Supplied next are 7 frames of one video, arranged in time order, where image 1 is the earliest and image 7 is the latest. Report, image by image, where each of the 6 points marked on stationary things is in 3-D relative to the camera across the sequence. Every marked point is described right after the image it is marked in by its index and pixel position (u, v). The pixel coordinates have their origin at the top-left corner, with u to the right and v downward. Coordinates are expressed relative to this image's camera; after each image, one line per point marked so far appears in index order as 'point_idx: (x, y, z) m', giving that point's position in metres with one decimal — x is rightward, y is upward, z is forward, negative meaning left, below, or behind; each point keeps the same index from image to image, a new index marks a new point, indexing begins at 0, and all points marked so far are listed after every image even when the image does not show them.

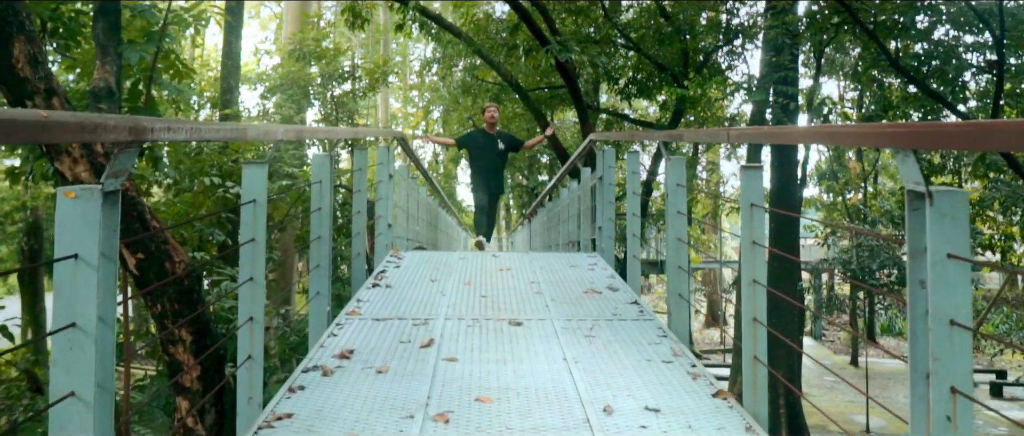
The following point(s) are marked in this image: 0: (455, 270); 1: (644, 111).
0: (-0.4, -0.4, +6.2) m
1: (+2.7, +2.2, +18.5) m
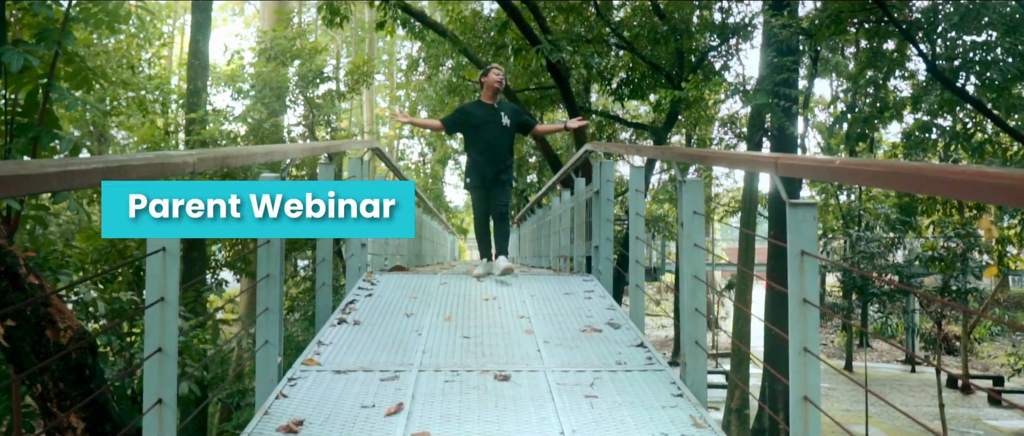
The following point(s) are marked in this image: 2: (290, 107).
0: (-0.5, -0.5, +5.5) m
1: (+2.4, +2.1, +17.8) m
2: (-3.1, +1.5, +12.6) m
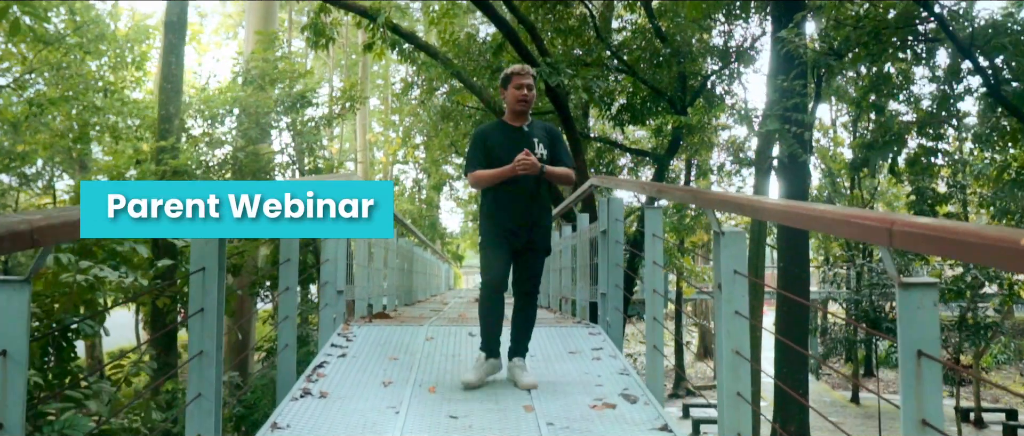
0: (-0.5, -0.8, +4.8) m
1: (+2.4, +1.5, +17.1) m
2: (-3.1, +1.1, +11.9) m
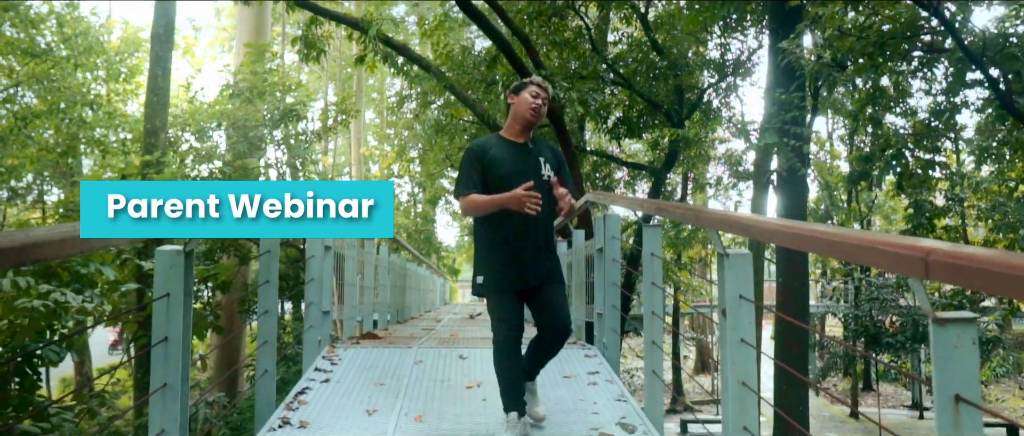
0: (-0.5, -0.8, +4.5) m
1: (+2.3, +1.2, +16.9) m
2: (-3.2, +0.9, +11.6) m
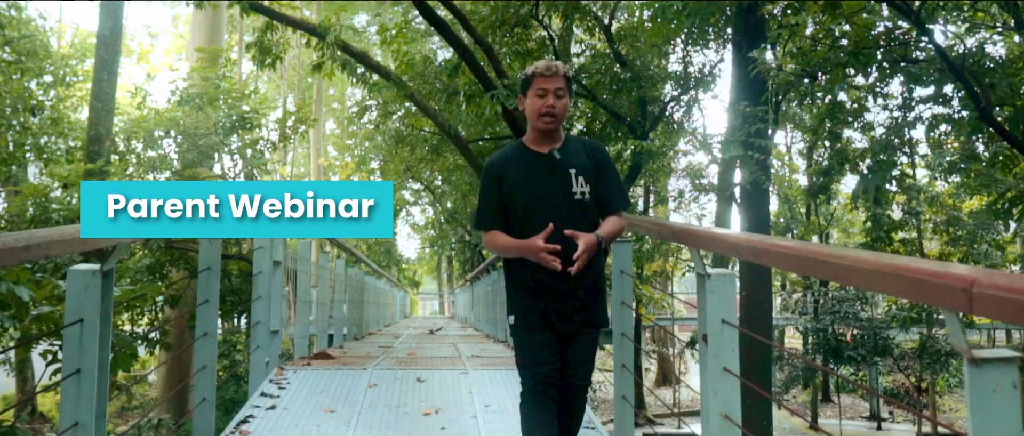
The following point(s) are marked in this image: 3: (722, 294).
0: (-0.7, -0.9, +4.2) m
1: (+1.6, +1.0, +16.8) m
2: (-3.7, +0.8, +11.2) m
3: (+0.6, -0.2, +2.6) m
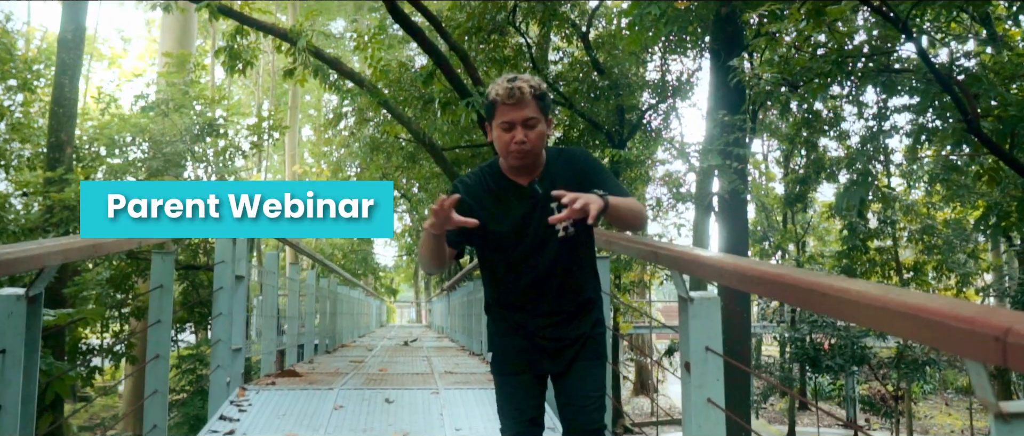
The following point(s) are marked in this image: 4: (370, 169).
0: (-0.9, -1.0, +4.0) m
1: (+1.1, +0.8, +16.6) m
2: (-4.0, +0.6, +11.0) m
3: (+0.5, -0.3, +2.4) m
4: (-2.5, +0.9, +15.8) m
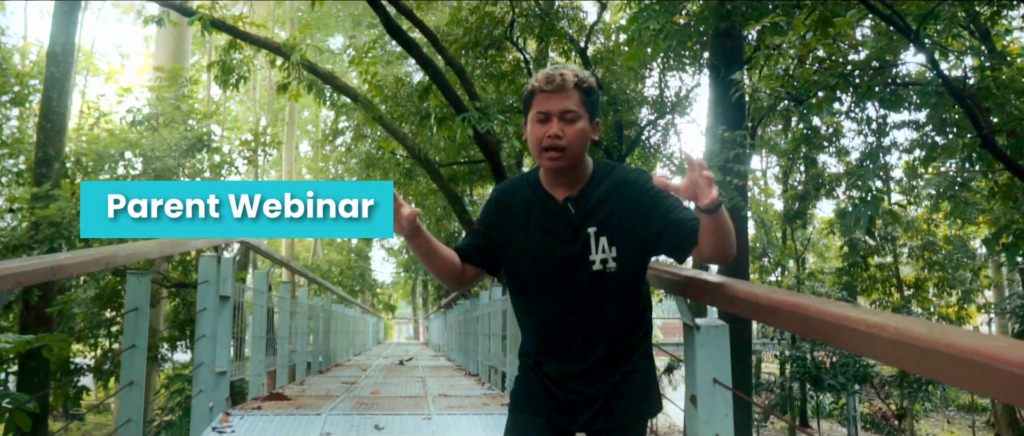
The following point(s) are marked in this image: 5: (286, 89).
0: (-0.9, -1.1, +3.8) m
1: (+1.1, +0.5, +16.5) m
2: (-4.0, +0.4, +10.8) m
3: (+0.5, -0.3, +2.2) m
4: (-2.5, +0.6, +15.6) m
5: (-2.9, +1.7, +11.7) m
